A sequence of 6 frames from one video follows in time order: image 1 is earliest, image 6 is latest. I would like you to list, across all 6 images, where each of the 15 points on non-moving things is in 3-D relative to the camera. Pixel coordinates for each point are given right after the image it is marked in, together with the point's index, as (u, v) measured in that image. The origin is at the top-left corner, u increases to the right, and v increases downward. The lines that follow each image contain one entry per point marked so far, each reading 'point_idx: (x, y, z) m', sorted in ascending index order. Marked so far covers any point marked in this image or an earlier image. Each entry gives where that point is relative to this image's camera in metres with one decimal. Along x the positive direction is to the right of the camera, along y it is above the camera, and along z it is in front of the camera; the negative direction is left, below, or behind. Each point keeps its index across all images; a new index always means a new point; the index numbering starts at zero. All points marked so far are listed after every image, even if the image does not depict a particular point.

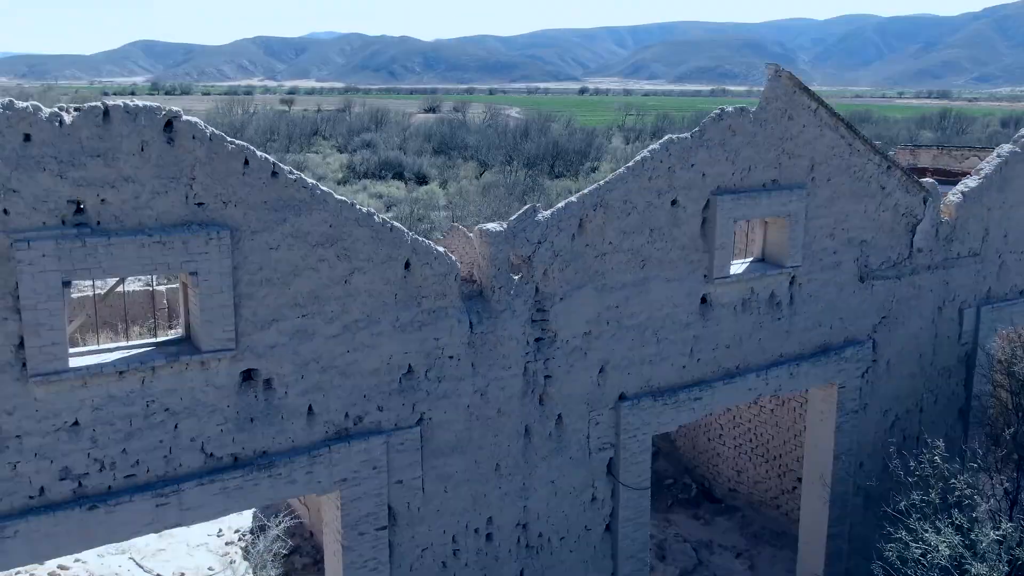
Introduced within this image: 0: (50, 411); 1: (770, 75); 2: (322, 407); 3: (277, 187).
0: (-2.1, -0.5, +4.1) m
1: (+1.8, +1.5, +6.3) m
2: (-1.0, -0.6, +4.8) m
3: (-1.2, +0.5, +4.5) m
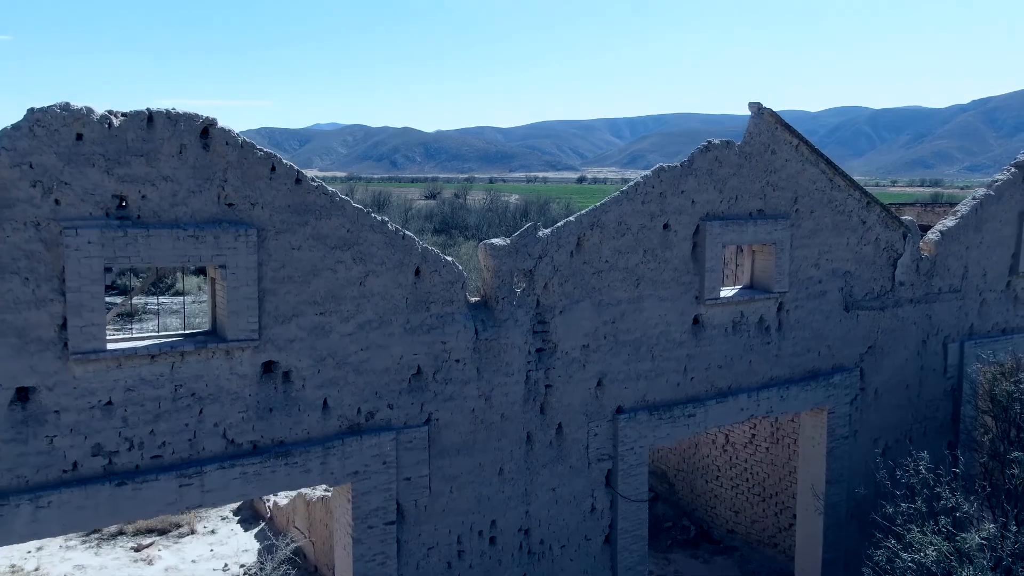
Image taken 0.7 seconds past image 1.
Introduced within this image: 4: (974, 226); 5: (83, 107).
0: (-2.1, -0.5, +4.4) m
1: (+1.8, +1.3, +6.8) m
2: (-1.0, -0.6, +5.1) m
3: (-1.1, +0.5, +4.9) m
4: (+4.3, +0.6, +8.4) m
5: (-2.0, +0.9, +4.3) m
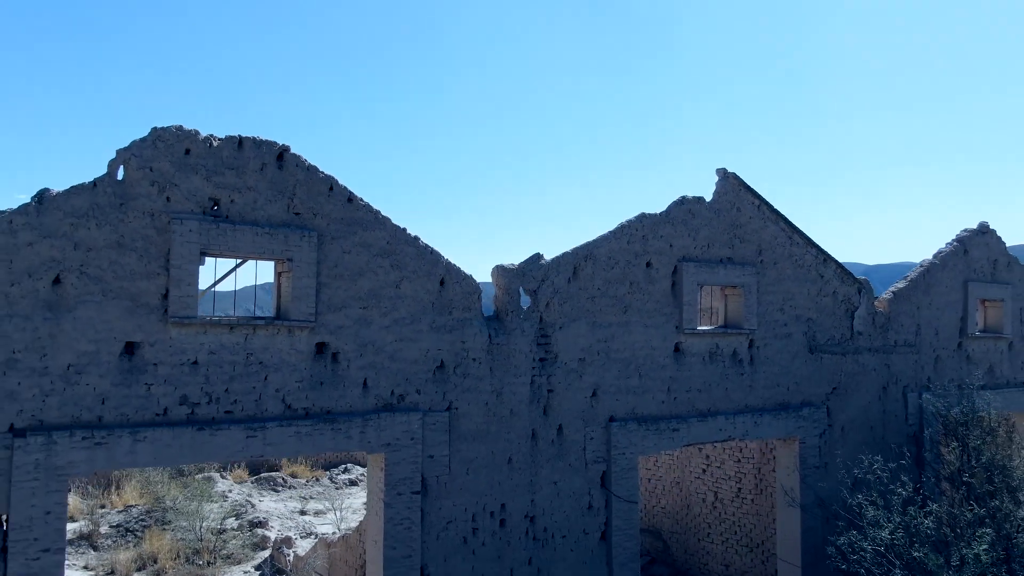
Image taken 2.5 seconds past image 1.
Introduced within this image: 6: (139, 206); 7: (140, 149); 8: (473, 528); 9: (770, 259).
0: (-2.0, -0.4, +5.5) m
1: (+1.9, +1.0, +8.2) m
2: (-0.9, -0.6, +6.2) m
3: (-1.1, +0.5, +6.1) m
4: (+4.4, 0.0, +9.6) m
5: (-2.0, +1.0, +5.6) m
6: (-2.2, +0.5, +5.4) m
7: (-2.2, +0.8, +5.4) m
8: (-0.3, -1.7, +6.5) m
9: (+2.4, +0.3, +8.4) m
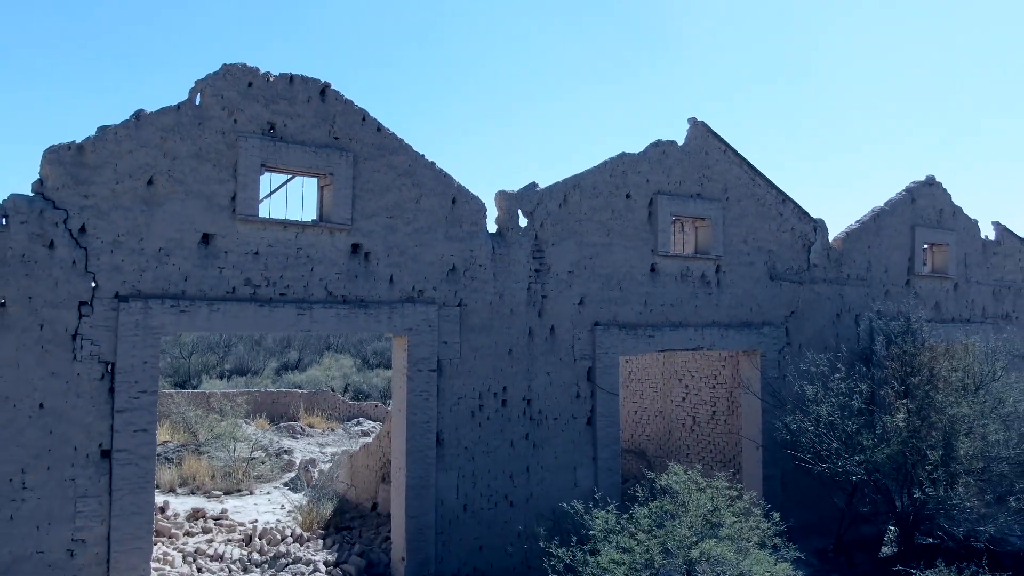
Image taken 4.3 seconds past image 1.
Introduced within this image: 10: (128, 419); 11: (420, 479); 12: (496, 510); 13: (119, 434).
0: (-2.0, +0.4, +6.8) m
1: (+1.9, +1.7, +9.5) m
2: (-0.9, +0.1, +7.5) m
3: (-1.1, +1.3, +7.5) m
4: (+4.4, +0.7, +10.9) m
5: (-2.0, +1.7, +6.9) m
6: (-2.2, +1.2, +6.7) m
7: (-2.2, +1.6, +6.7) m
8: (-0.3, -1.0, +7.8) m
9: (+2.4, +1.0, +9.7) m
10: (-2.7, -0.9, +6.2) m
11: (-0.7, -1.6, +7.4) m
12: (-0.1, -1.9, +7.8) m
13: (-2.7, -1.0, +6.2) m
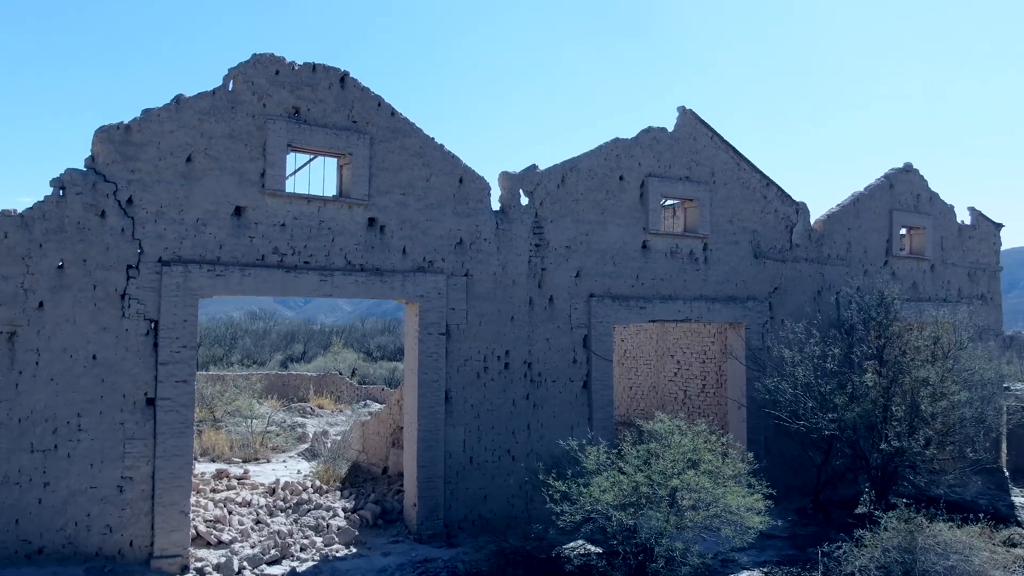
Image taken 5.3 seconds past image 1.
0: (-2.0, +0.6, +7.5) m
1: (+1.9, +2.0, +10.2) m
2: (-0.9, +0.4, +8.2) m
3: (-1.1, +1.5, +8.2) m
4: (+4.4, +1.0, +11.7) m
5: (-2.0, +2.0, +7.6) m
6: (-2.2, +1.5, +7.4) m
7: (-2.2, +1.8, +7.5) m
8: (-0.3, -0.7, +8.5) m
9: (+2.4, +1.2, +10.4) m
10: (-2.6, -0.6, +7.0) m
11: (-0.7, -1.3, +8.1) m
12: (-0.1, -1.7, +8.5) m
13: (-2.7, -0.7, +6.9) m
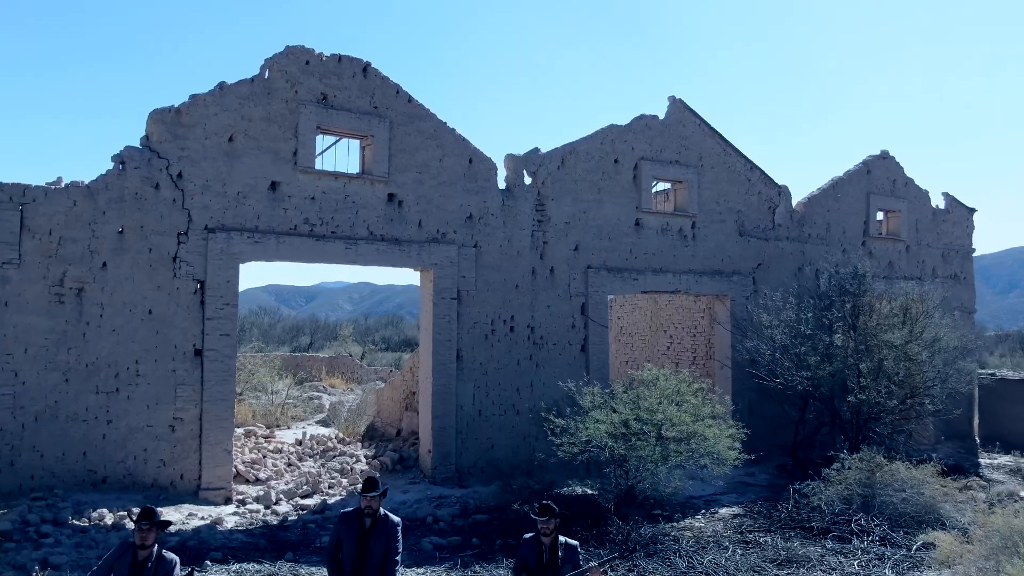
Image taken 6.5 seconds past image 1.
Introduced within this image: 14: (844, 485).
0: (-1.9, +0.9, +8.4) m
1: (+2.0, +2.3, +11.1) m
2: (-0.9, +0.7, +9.1) m
3: (-1.0, +1.8, +9.1) m
4: (+4.5, +1.3, +12.6) m
5: (-1.9, +2.3, +8.6) m
6: (-2.2, +1.8, +8.4) m
7: (-2.2, +2.1, +8.4) m
8: (-0.2, -0.4, +9.5) m
9: (+2.5, +1.6, +11.4) m
10: (-2.6, -0.3, +7.9) m
11: (-0.7, -1.0, +9.0) m
12: (-0.1, -1.3, +9.4) m
13: (-2.6, -0.4, +7.8) m
14: (+3.0, -1.8, +8.0) m
